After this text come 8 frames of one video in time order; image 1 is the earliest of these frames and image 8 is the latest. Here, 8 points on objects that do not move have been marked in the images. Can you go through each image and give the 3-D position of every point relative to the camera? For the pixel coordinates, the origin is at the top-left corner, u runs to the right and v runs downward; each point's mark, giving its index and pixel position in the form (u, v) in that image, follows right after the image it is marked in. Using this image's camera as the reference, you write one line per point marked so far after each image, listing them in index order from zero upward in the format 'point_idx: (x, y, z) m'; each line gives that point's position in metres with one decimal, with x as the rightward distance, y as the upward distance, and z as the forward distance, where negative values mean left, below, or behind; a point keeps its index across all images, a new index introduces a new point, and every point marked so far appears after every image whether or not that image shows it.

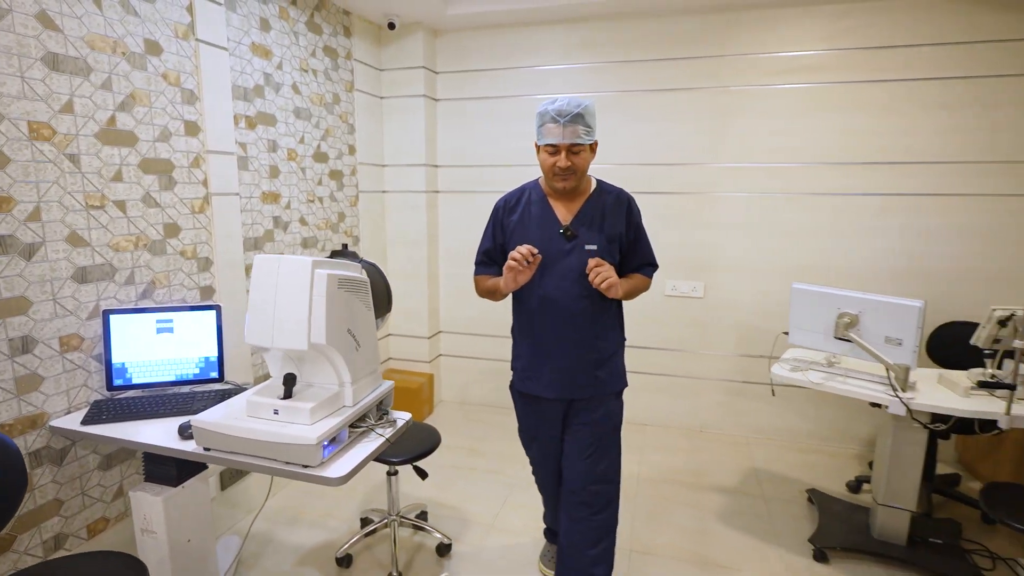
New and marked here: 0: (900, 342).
0: (+1.4, -0.2, +2.0) m
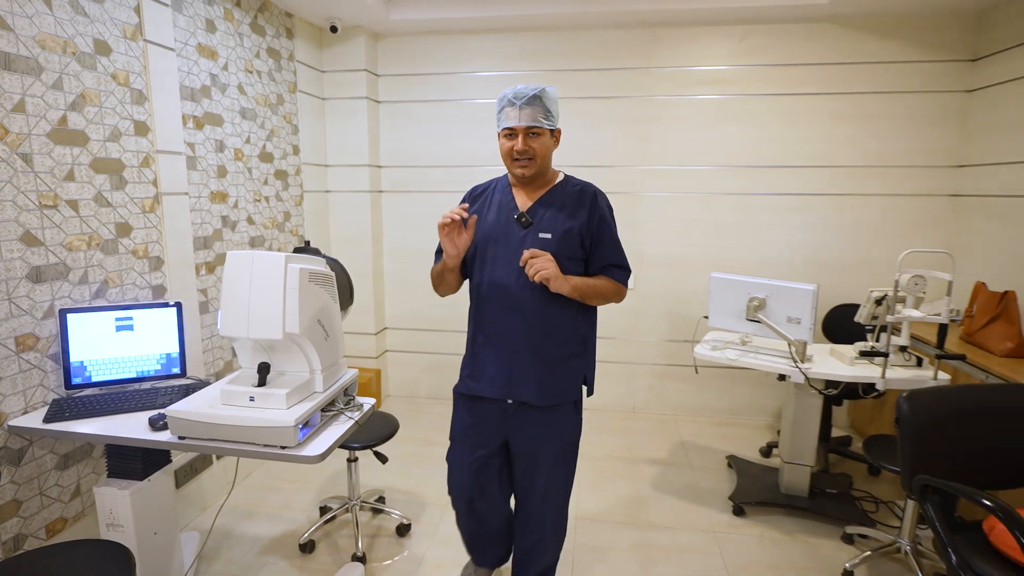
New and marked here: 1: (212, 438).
0: (+1.2, -0.1, +2.3) m
1: (-0.8, -0.4, +1.5) m
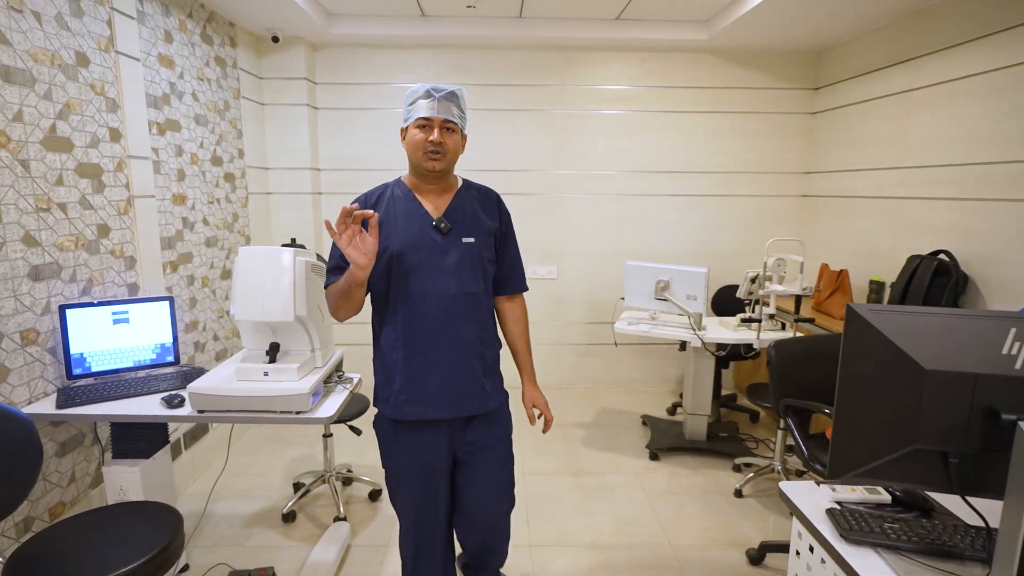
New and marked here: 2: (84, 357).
0: (+1.0, 0.0, +2.9) m
1: (-0.9, -0.4, +1.7) m
2: (-1.5, -0.2, +1.9) m
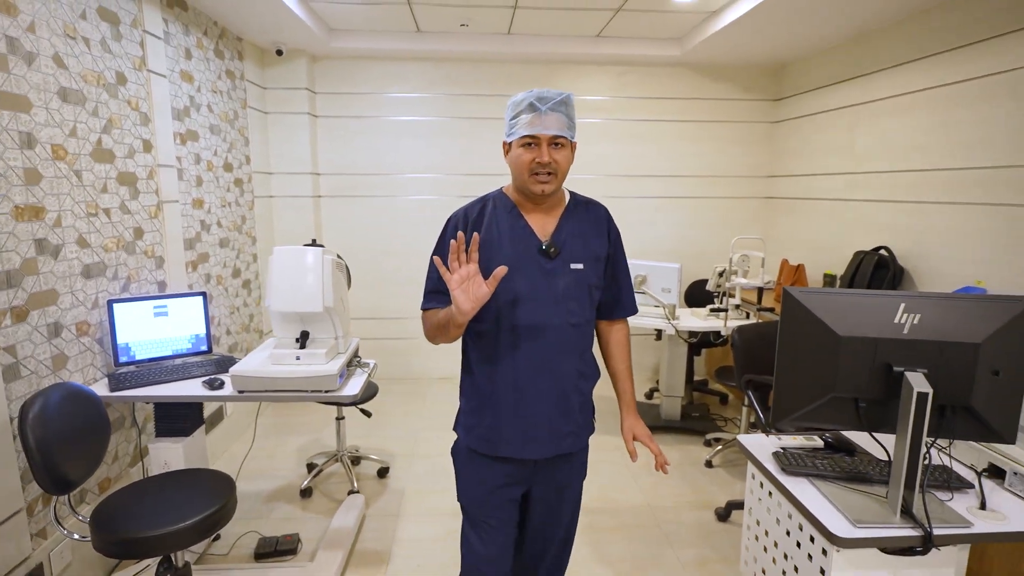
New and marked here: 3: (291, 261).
0: (+0.9, 0.0, +3.2) m
1: (-0.9, -0.4, +2.0) m
2: (-1.5, -0.2, +2.1) m
3: (-0.8, +0.1, +2.1) m
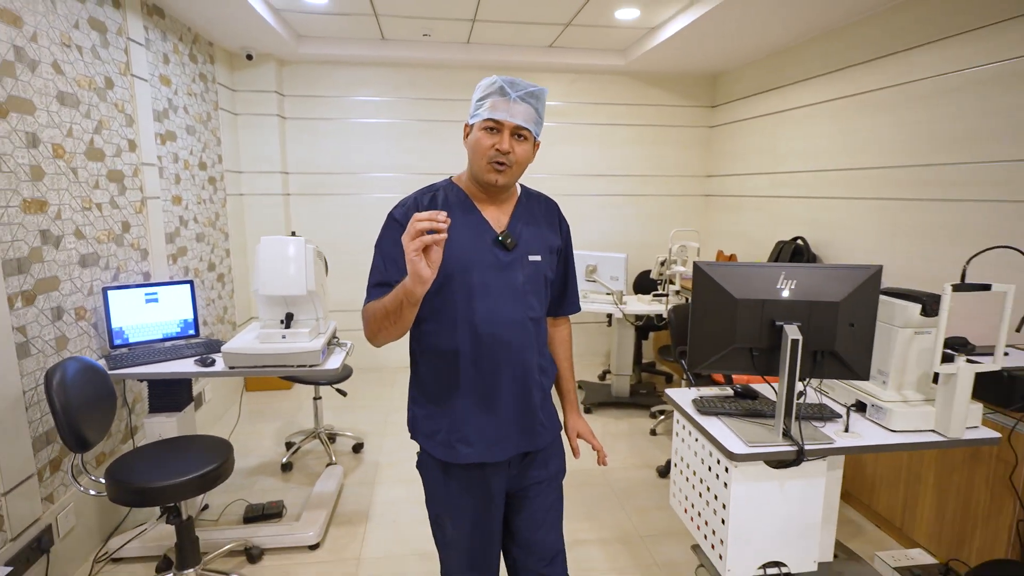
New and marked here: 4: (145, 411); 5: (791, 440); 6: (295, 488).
0: (+0.7, +0.1, +3.5) m
1: (-1.0, -0.3, +2.2) m
2: (-1.6, -0.2, +2.3) m
3: (-1.0, +0.2, +2.3) m
4: (-1.7, -0.6, +2.5) m
5: (+0.8, -0.4, +1.6) m
6: (-1.1, -1.0, +2.7) m
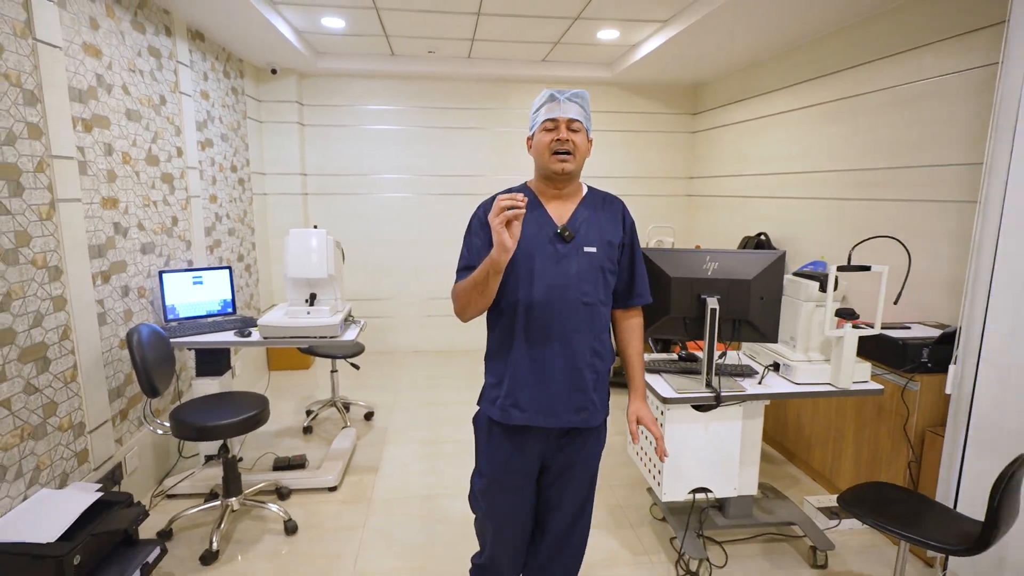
0: (+0.6, +0.1, +4.0) m
1: (-1.1, -0.2, +2.7) m
2: (-1.7, -0.1, +2.8) m
3: (-1.0, +0.2, +2.7) m
4: (-1.7, -0.5, +3.0) m
5: (+0.7, -0.4, +2.0) m
6: (-1.1, -0.9, +3.2) m
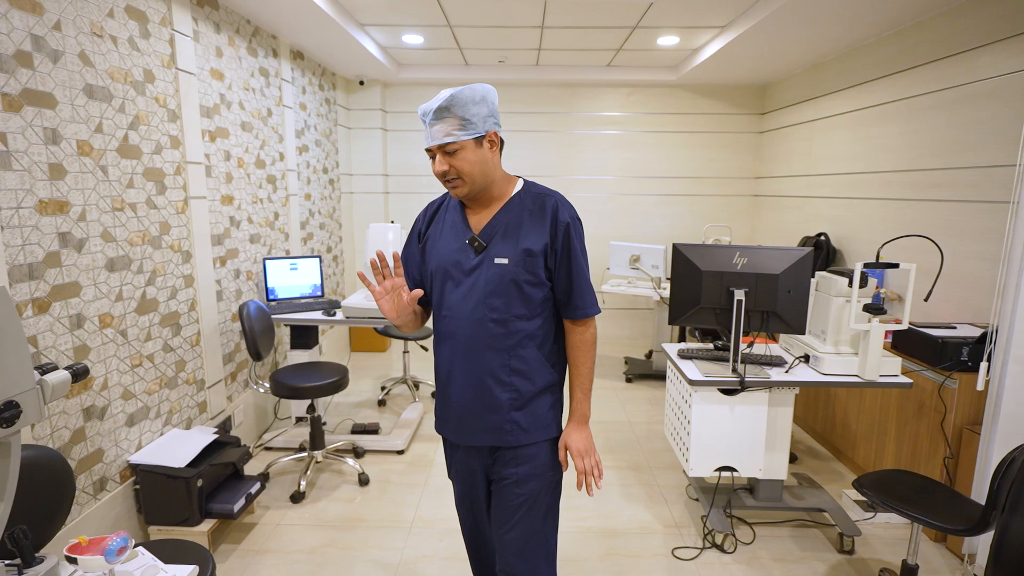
0: (+1.1, +0.2, +4.1) m
1: (-0.8, -0.2, +3.1) m
2: (-1.4, 0.0, +3.2) m
3: (-0.7, +0.3, +3.1) m
4: (-1.4, -0.4, +3.5) m
5: (+0.9, -0.3, +2.1) m
6: (-0.8, -0.8, +3.6) m
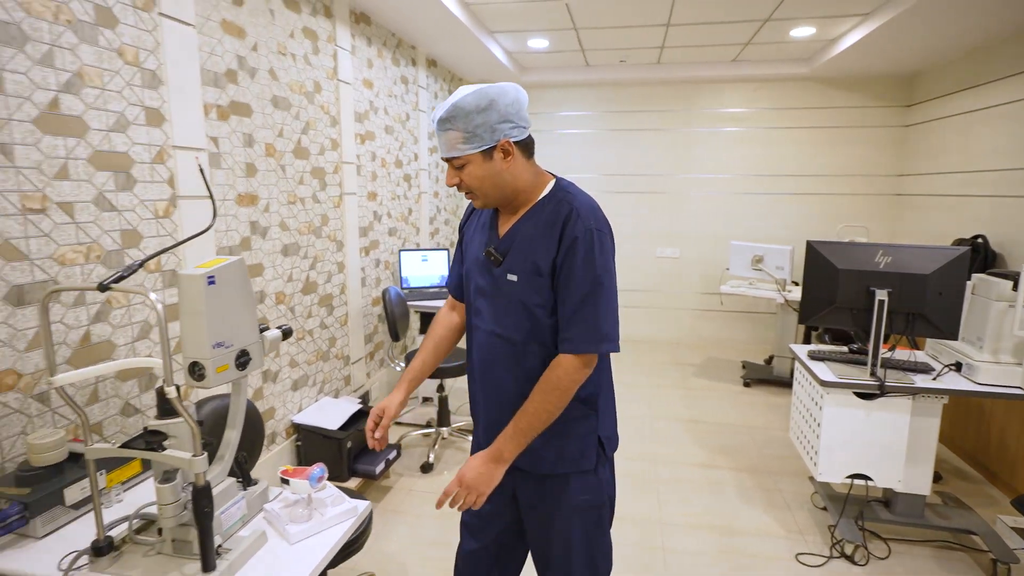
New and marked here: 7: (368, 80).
0: (+1.9, +0.1, +3.9) m
1: (-0.1, -0.1, +3.3) m
2: (-0.7, +0.1, +3.5) m
3: (0.0, +0.4, +3.3) m
4: (-0.7, -0.3, +3.8) m
5: (+1.3, -0.3, +2.0) m
6: (-0.1, -0.8, +3.7) m
7: (-0.8, +1.2, +3.1) m
